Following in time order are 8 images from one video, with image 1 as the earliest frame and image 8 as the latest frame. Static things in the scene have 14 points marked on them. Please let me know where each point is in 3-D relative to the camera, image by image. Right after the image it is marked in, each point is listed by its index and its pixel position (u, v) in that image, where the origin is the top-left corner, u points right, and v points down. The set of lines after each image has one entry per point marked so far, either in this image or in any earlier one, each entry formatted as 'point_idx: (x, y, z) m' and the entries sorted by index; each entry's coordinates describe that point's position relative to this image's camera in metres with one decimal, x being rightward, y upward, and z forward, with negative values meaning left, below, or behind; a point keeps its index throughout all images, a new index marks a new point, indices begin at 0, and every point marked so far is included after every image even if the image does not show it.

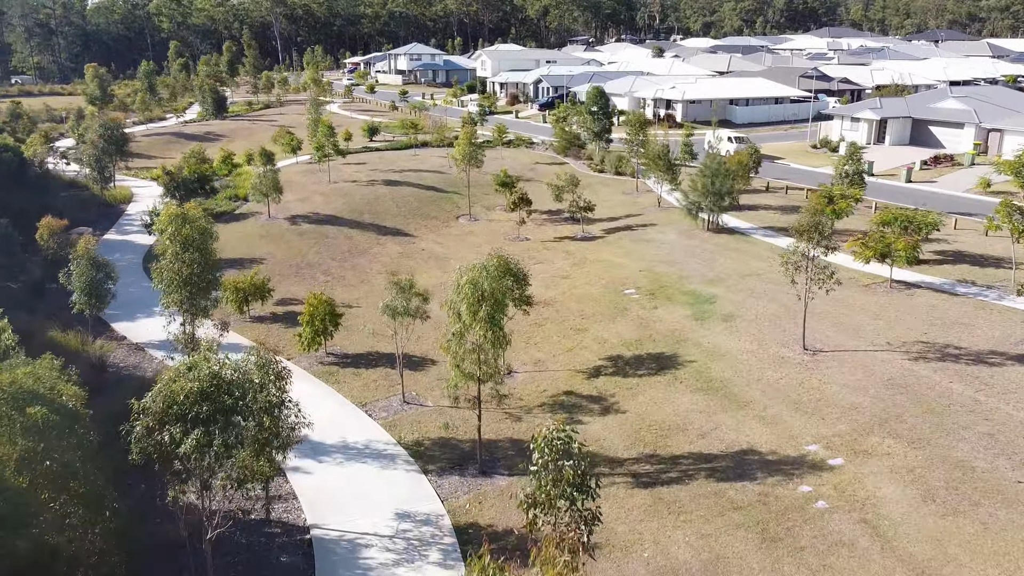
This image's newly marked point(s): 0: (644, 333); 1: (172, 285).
0: (+3.2, -1.1, +19.8) m
1: (-6.2, 0.0, +14.9) m
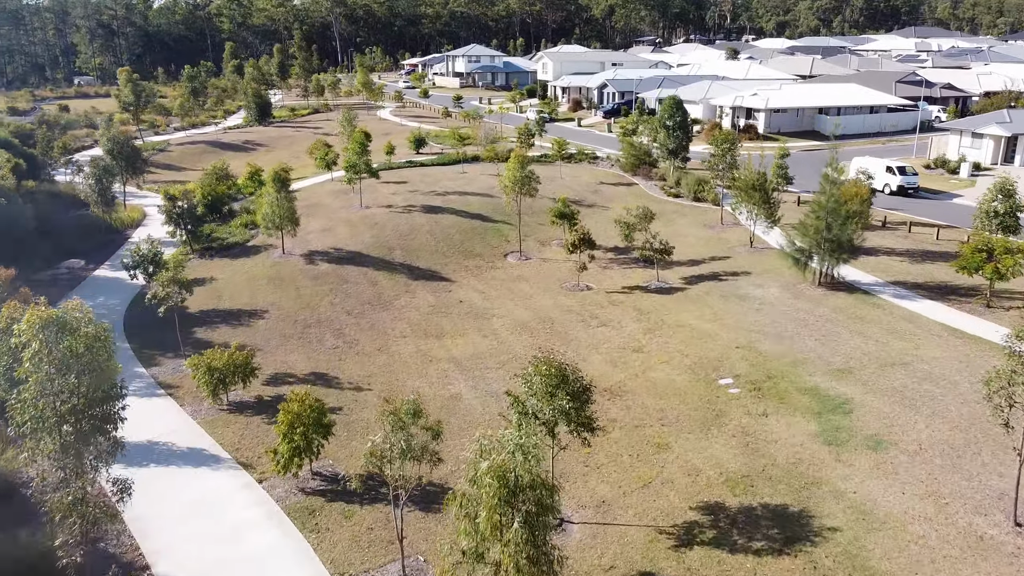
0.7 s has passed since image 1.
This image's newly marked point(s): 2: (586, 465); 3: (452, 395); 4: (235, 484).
0: (+4.1, -3.0, +13.9) m
1: (-5.5, -1.6, +9.7) m
2: (+1.3, -3.2, +14.7) m
3: (-1.3, -2.4, +18.1) m
4: (-4.9, -3.5, +14.5) m
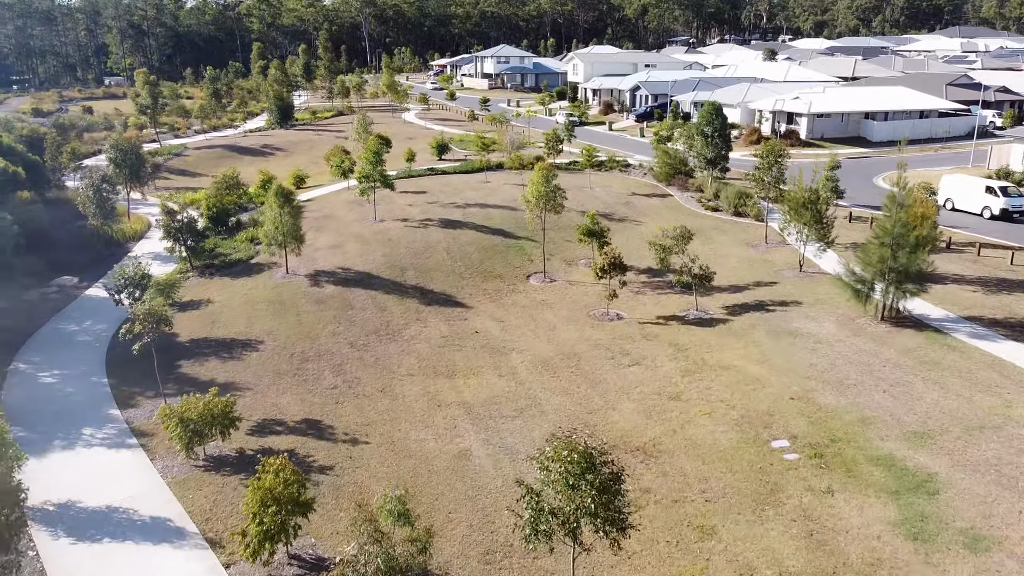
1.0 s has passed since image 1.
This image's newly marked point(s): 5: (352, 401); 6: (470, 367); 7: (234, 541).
0: (+4.3, -3.8, +11.4) m
1: (-5.5, -2.4, +7.5) m
2: (+1.5, -4.0, +12.2) m
3: (-1.0, -3.1, +15.8) m
4: (-4.7, -4.2, +12.2) m
5: (-3.5, -2.5, +17.8) m
6: (-1.0, -1.9, +19.5) m
7: (-4.4, -4.0, +12.9) m
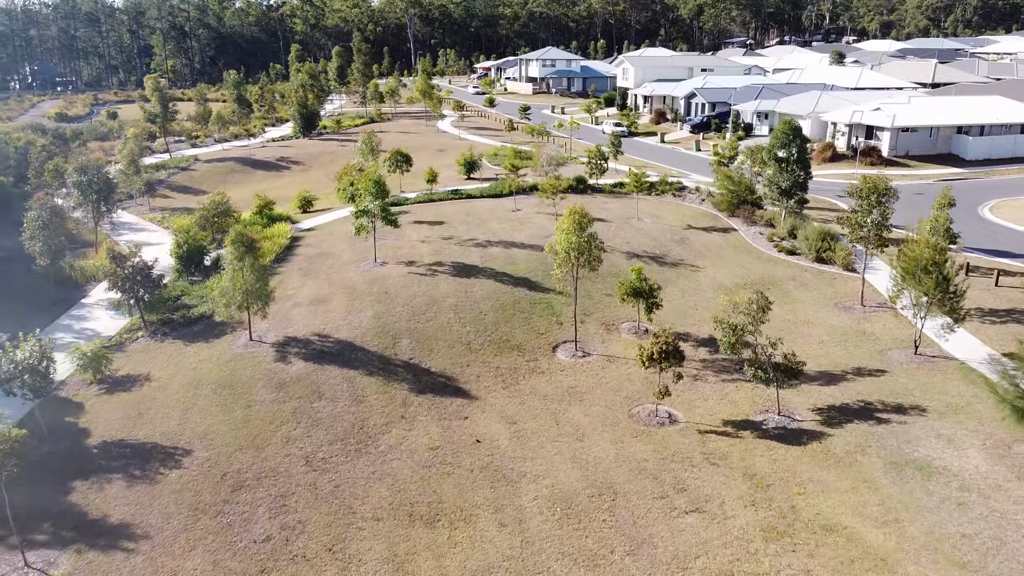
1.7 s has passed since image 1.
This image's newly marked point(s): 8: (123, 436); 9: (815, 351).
0: (+3.9, -5.7, +5.5) m
1: (-6.1, -4.1, +2.2) m
2: (+1.2, -5.8, +6.5) m
3: (-1.1, -5.0, +10.2) m
4: (-5.0, -6.0, +6.9) m
5: (-3.5, -4.3, +12.4) m
6: (-0.9, -3.7, +14.0) m
7: (-4.7, -5.8, +7.5) m
8: (-7.8, -2.9, +16.4) m
9: (+7.3, -1.5, +19.5) m
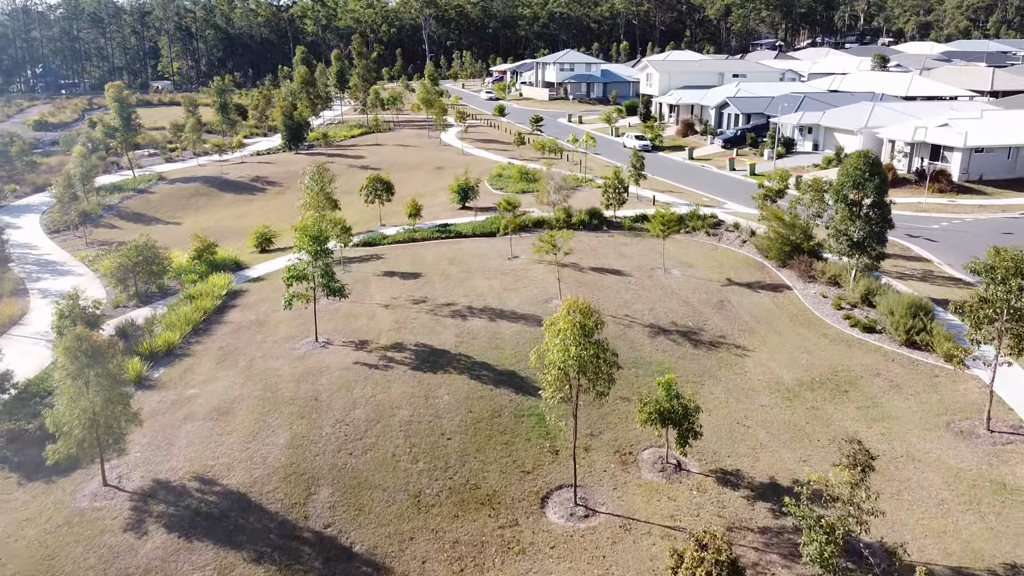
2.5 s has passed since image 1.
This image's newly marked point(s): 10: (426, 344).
0: (+3.0, -7.9, -1.1) m
1: (-7.1, -6.2, -4.1) m
2: (+0.3, -8.0, 0.0) m
3: (-1.9, -7.1, +3.8) m
4: (-5.9, -8.0, +0.5) m
5: (-4.2, -6.4, +6.0) m
6: (-1.6, -5.9, +7.5) m
7: (-5.5, -7.9, +1.2) m
8: (-8.4, -5.0, +10.2) m
9: (+6.7, -3.7, +12.9) m
10: (-2.0, -1.3, +19.2) m
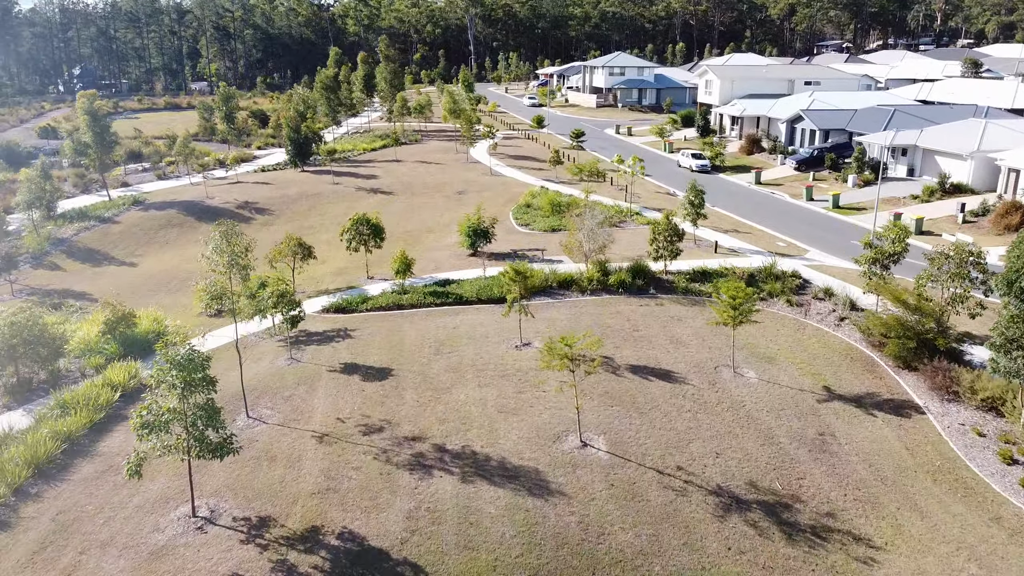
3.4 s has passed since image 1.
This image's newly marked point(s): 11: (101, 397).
0: (+1.3, -10.3, -8.5) m
1: (-8.8, -8.4, -10.9) m
2: (-1.3, -10.3, -7.2) m
3: (-3.2, -9.4, -3.4) m
4: (-7.5, -10.3, -6.3) m
5: (-5.4, -8.6, -1.0) m
6: (-2.6, -8.2, +0.4) m
7: (-7.0, -10.1, -5.7) m
8: (-9.3, -7.2, +3.4) m
9: (+6.0, -6.1, +5.2) m
10: (-2.3, -3.6, +12.1) m
11: (-8.7, -2.3, +17.4) m
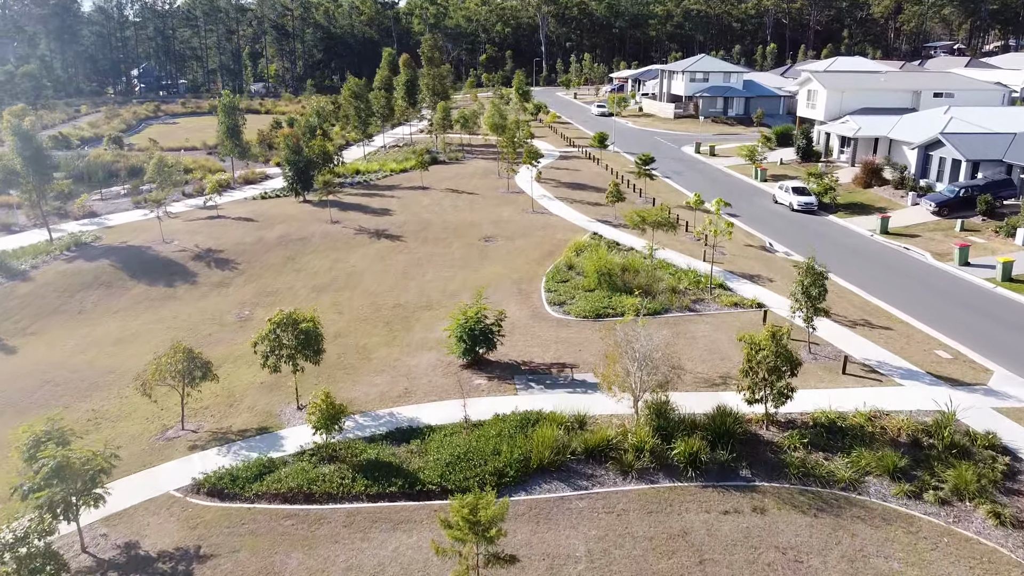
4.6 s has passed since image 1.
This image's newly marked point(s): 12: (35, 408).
0: (-2.0, -13.3, -18.2) m
1: (-12.3, -11.1, -19.7) m
2: (-4.5, -13.2, -16.7) m
3: (-6.1, -12.3, -12.7) m
4: (-10.6, -13.0, -15.3) m
5: (-8.0, -11.4, -10.1) m
6: (-5.1, -11.1, -9.0) m
7: (-10.1, -12.8, -14.7) m
8: (-11.5, -9.9, -5.4) m
9: (+4.0, -9.3, -5.0) m
10: (-3.6, -6.5, +2.6) m
11: (-9.4, -5.1, +8.5) m
12: (-10.9, -2.8, +18.8) m
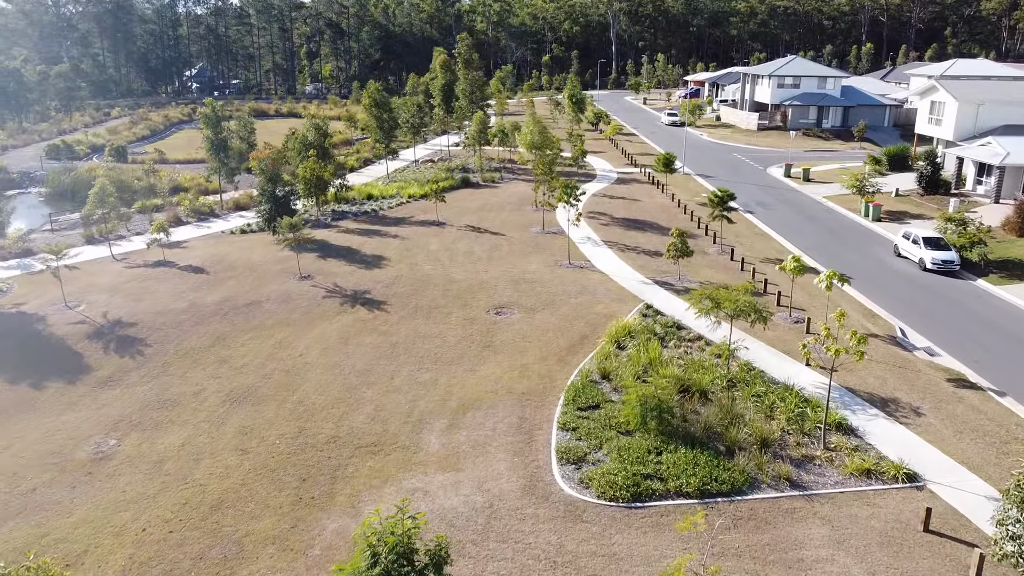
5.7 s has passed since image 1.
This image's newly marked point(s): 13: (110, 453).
0: (-6.2, -15.8, -26.7) m
1: (-16.5, -13.4, -27.4) m
2: (-8.5, -15.7, -25.0) m
3: (-9.7, -14.7, -20.9) m
4: (-14.4, -15.3, -23.1) m
5: (-11.4, -13.8, -18.2) m
6: (-8.4, -13.5, -17.4) m
7: (-13.9, -15.2, -22.5) m
8: (-14.4, -12.2, -13.2) m
9: (+1.1, -12.0, -14.1) m
10: (-5.8, -9.1, -5.9) m
11: (-11.0, -7.4, +0.4) m
12: (-11.6, -5.1, +10.8) m
13: (-8.0, -3.3, +16.4) m
